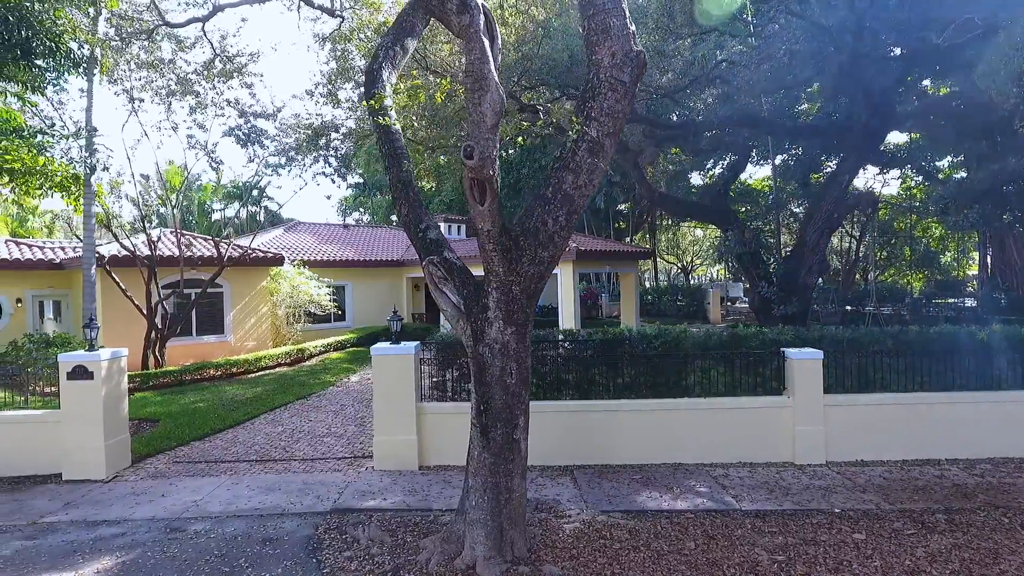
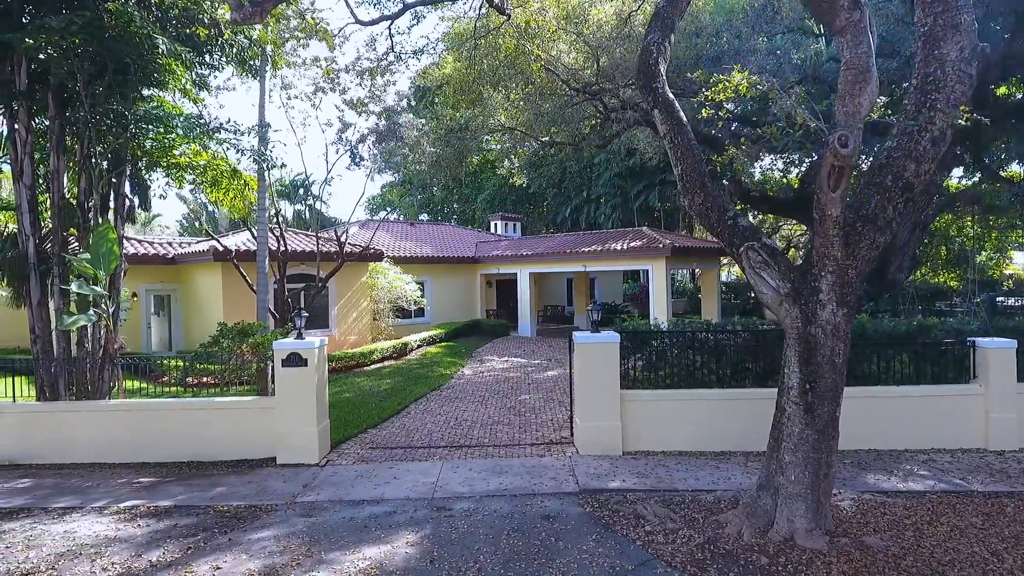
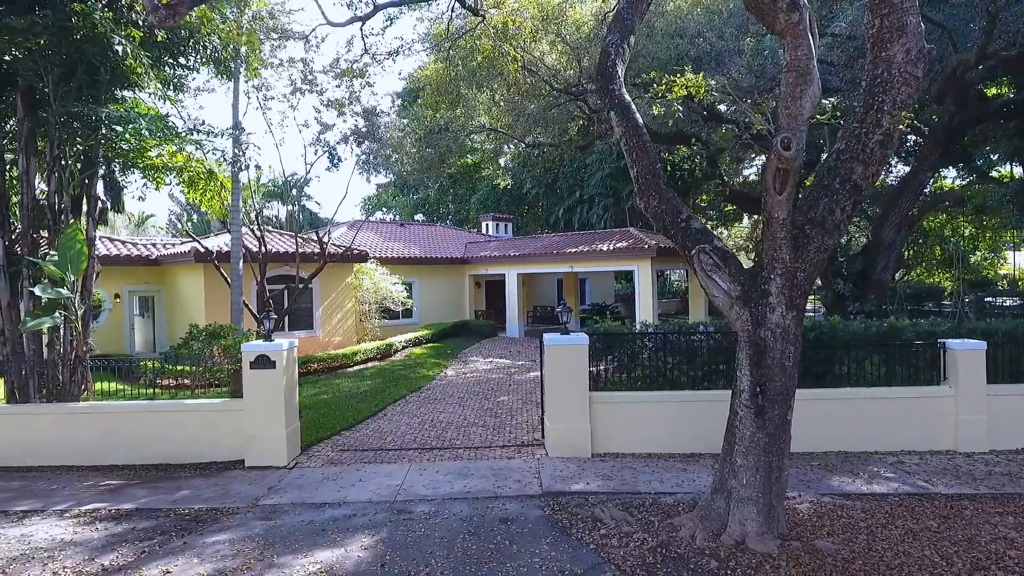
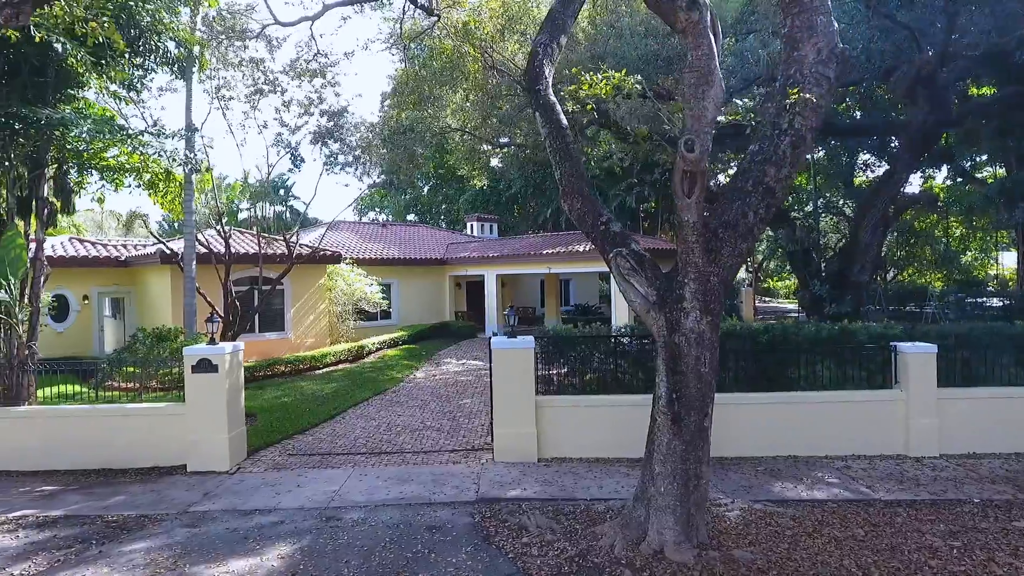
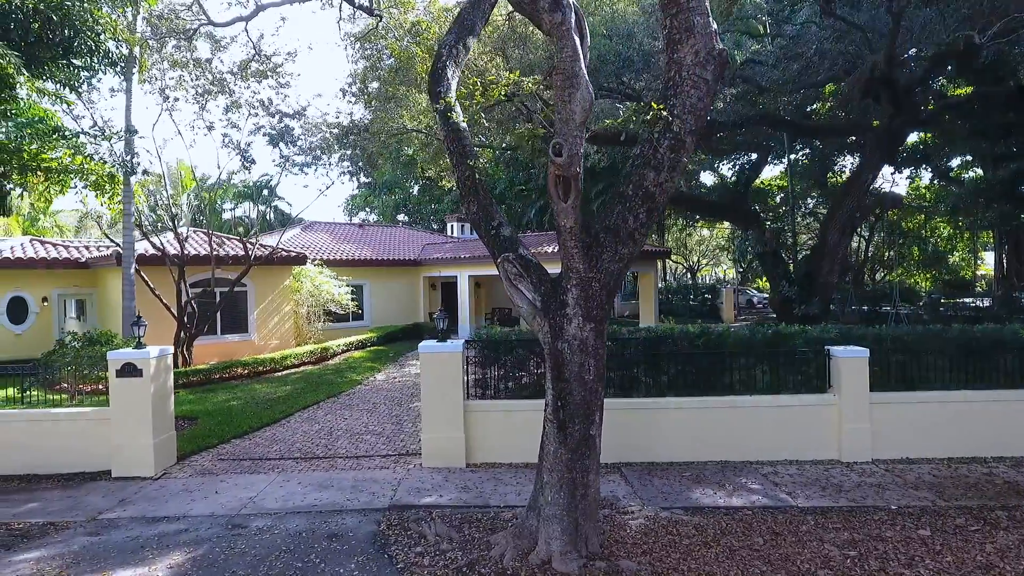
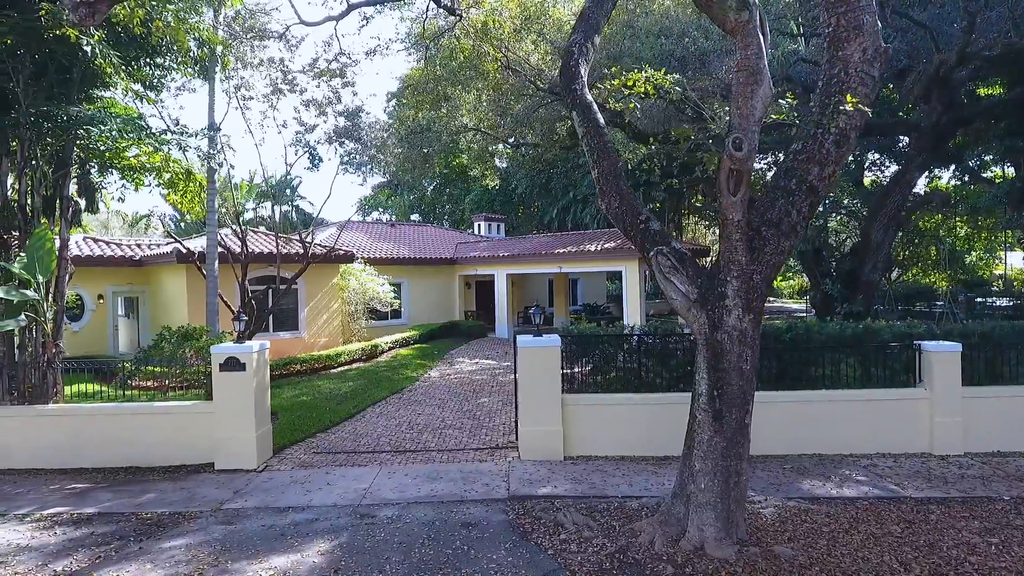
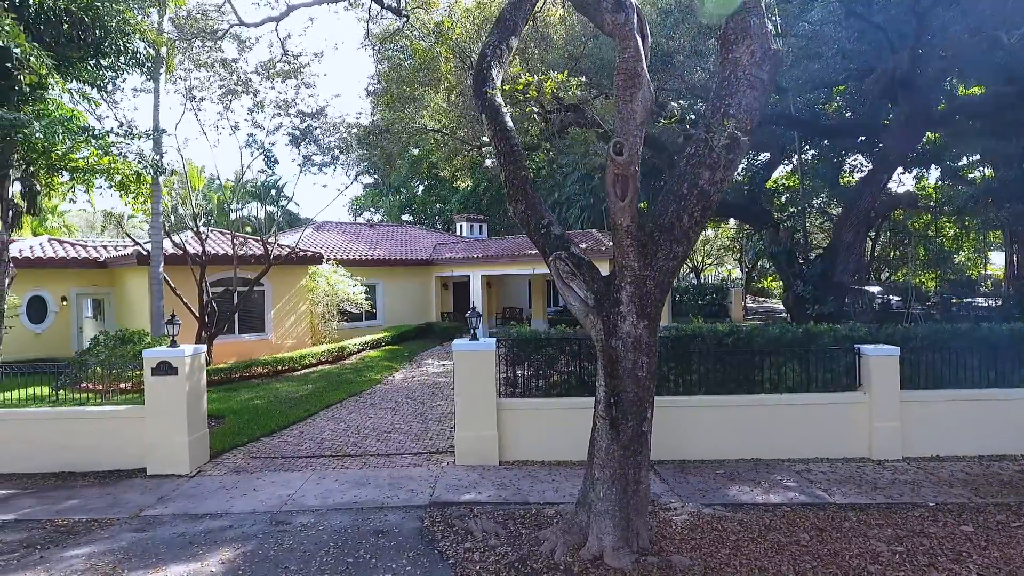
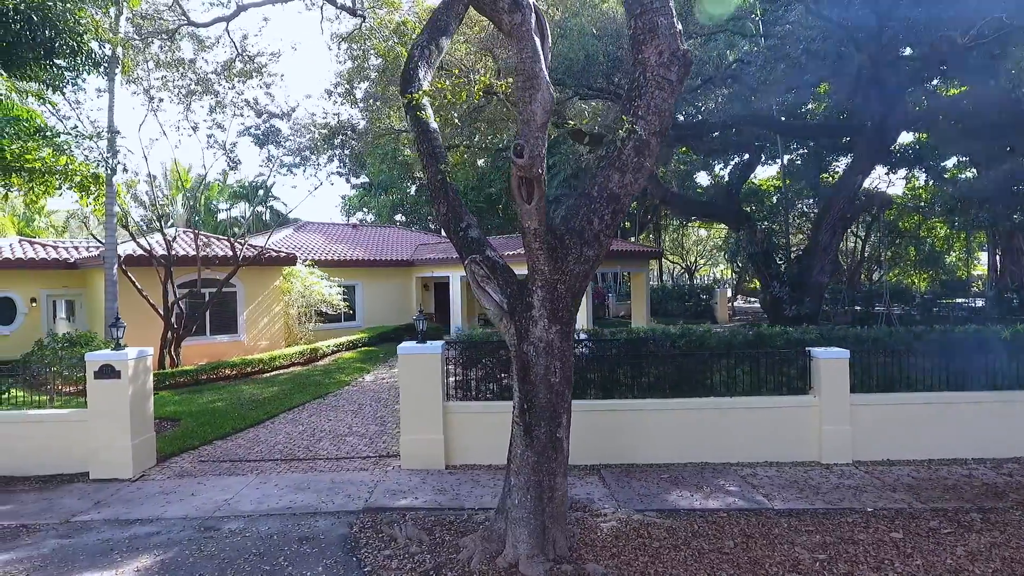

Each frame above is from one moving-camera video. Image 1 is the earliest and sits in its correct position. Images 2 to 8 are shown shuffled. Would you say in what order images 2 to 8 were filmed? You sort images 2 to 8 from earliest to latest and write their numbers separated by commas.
8, 5, 7, 4, 6, 3, 2
